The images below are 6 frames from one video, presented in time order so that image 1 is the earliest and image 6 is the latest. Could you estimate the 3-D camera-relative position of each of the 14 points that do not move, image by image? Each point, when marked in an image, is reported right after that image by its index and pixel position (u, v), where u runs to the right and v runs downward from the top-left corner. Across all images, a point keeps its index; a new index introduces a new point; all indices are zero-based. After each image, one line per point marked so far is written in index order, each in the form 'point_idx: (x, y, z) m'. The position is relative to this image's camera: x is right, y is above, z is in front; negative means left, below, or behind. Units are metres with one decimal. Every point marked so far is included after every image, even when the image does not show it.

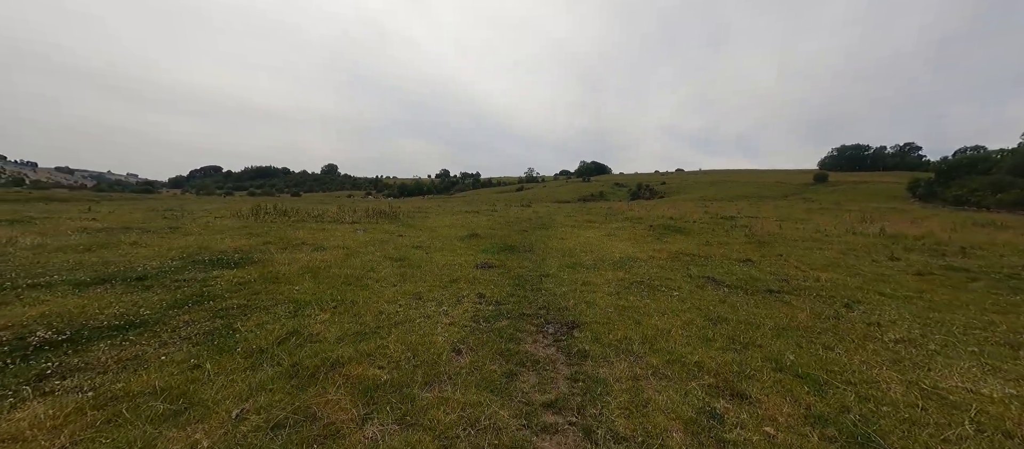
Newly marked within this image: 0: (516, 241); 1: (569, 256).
0: (+0.2, -0.9, +19.3) m
1: (+2.5, -1.4, +15.6) m
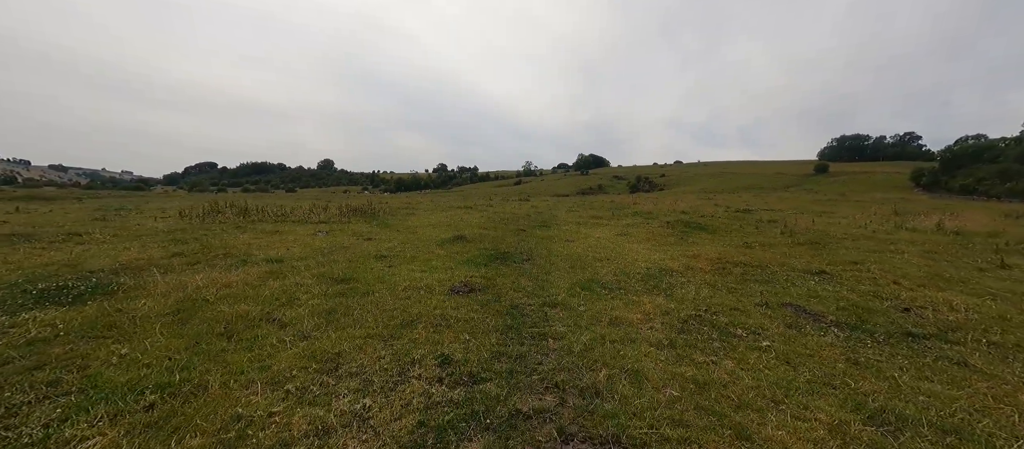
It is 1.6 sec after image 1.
0: (0.0, -0.9, +15.4) m
1: (+2.2, -1.4, +11.7) m
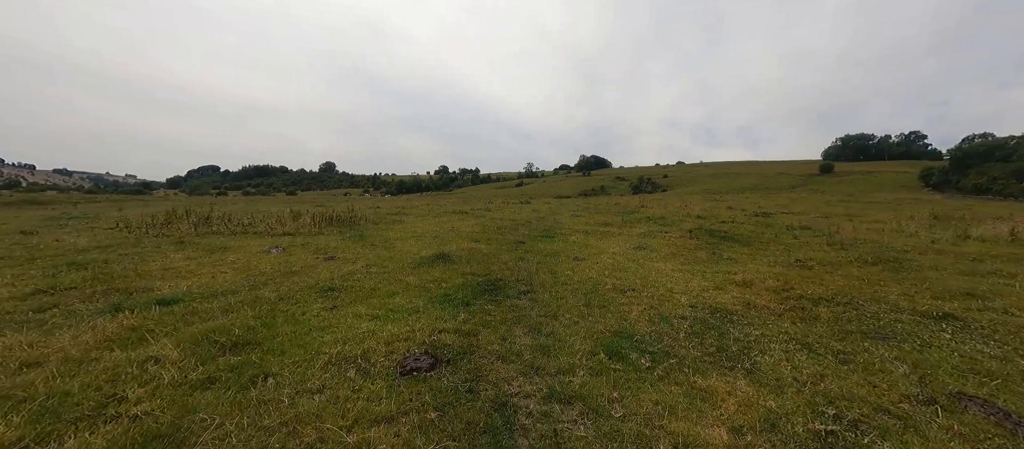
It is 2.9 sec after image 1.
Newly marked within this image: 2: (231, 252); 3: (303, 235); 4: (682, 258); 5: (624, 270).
0: (-0.2, -1.5, +12.1) m
1: (+2.0, -2.0, +8.4) m
2: (-11.4, -1.1, +14.4) m
3: (-10.9, -0.6, +18.4) m
4: (+7.1, -1.4, +14.7) m
5: (+3.9, -1.6, +12.2) m
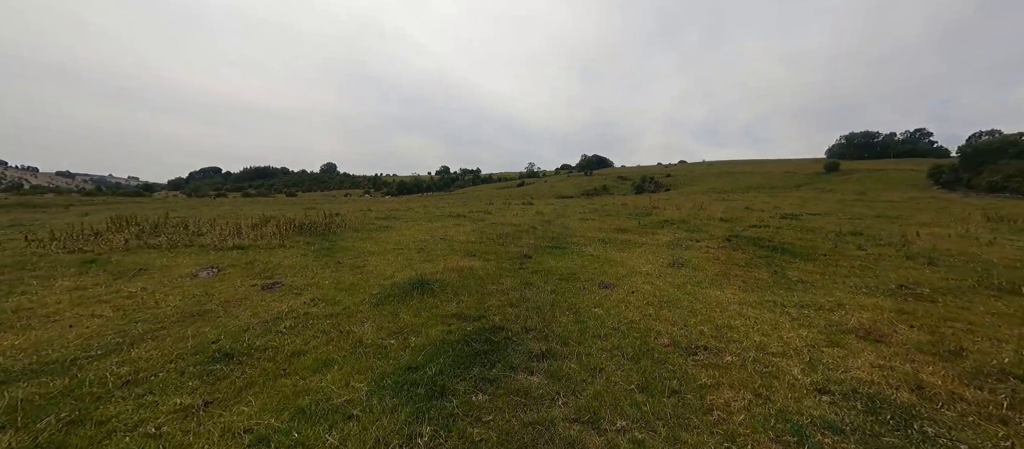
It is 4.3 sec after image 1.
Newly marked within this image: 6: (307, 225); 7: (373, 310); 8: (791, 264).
0: (-0.1, -1.9, +8.6) m
1: (+2.1, -2.4, +4.9) m
2: (-11.3, -1.6, +10.9) m
3: (-10.8, -1.0, +15.0) m
4: (+7.2, -1.8, +11.2) m
5: (+4.0, -2.0, +8.7) m
6: (-11.5, -0.1, +19.9) m
7: (-3.1, -1.9, +7.9) m
8: (+10.6, -1.5, +13.6) m
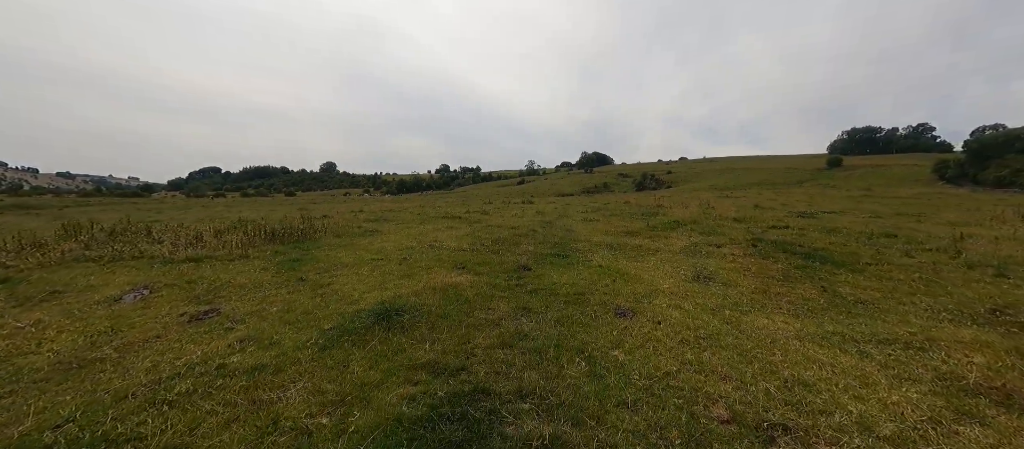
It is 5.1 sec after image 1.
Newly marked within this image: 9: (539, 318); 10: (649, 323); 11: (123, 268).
0: (-0.2, -2.2, +6.5) m
1: (+2.0, -2.7, +2.8) m
2: (-11.5, -1.9, +8.9) m
3: (-10.9, -1.3, +12.9) m
4: (+7.0, -2.0, +9.1) m
5: (+3.8, -2.3, +6.6) m
6: (-11.7, -0.3, +17.8) m
7: (-3.3, -2.2, +5.9) m
8: (+10.5, -1.6, +11.5) m
9: (+0.6, -2.0, +7.9) m
10: (+2.9, -2.1, +7.6) m
11: (-13.2, -1.4, +12.1) m
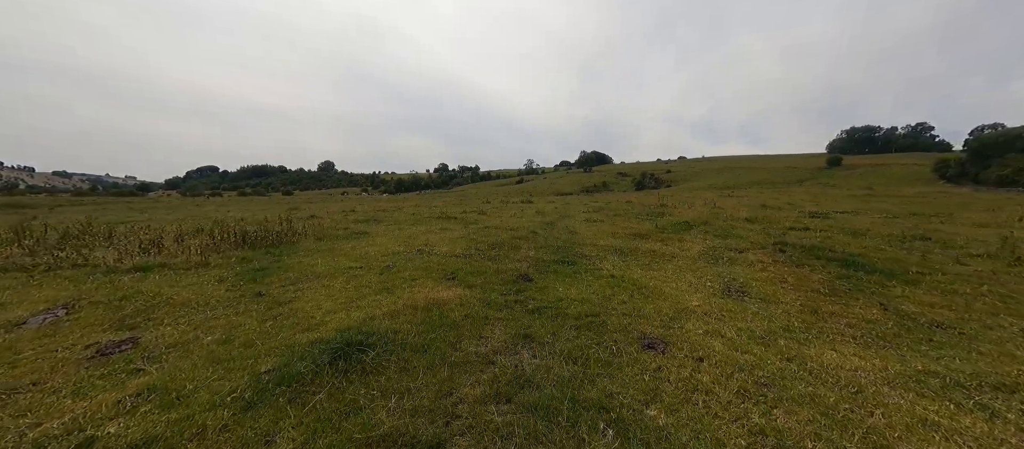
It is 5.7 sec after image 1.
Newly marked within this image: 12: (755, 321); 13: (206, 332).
0: (-0.3, -2.3, +4.8) m
1: (+2.0, -2.8, +1.1) m
2: (-11.5, -2.1, +7.1) m
3: (-11.0, -1.5, +11.1) m
4: (+7.0, -2.1, +7.4) m
5: (+3.8, -2.4, +4.9) m
6: (-11.7, -0.4, +16.1) m
7: (-3.3, -2.4, +4.1) m
8: (+10.4, -1.8, +9.8) m
9: (+0.5, -2.2, +6.2) m
10: (+2.9, -2.2, +5.9) m
11: (-13.3, -1.6, +10.3) m
12: (+5.2, -2.1, +7.6) m
13: (-6.0, -2.1, +6.9) m
